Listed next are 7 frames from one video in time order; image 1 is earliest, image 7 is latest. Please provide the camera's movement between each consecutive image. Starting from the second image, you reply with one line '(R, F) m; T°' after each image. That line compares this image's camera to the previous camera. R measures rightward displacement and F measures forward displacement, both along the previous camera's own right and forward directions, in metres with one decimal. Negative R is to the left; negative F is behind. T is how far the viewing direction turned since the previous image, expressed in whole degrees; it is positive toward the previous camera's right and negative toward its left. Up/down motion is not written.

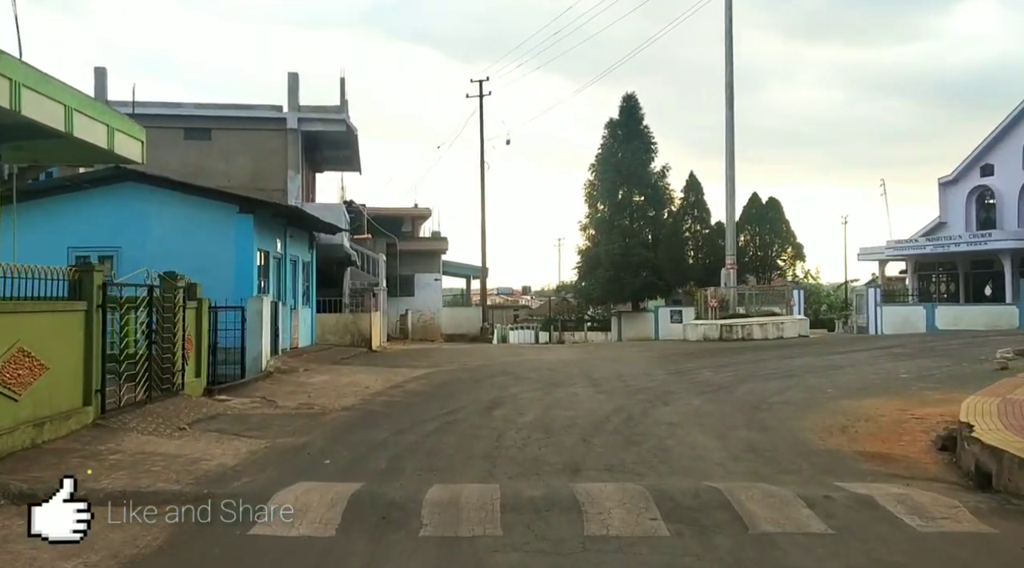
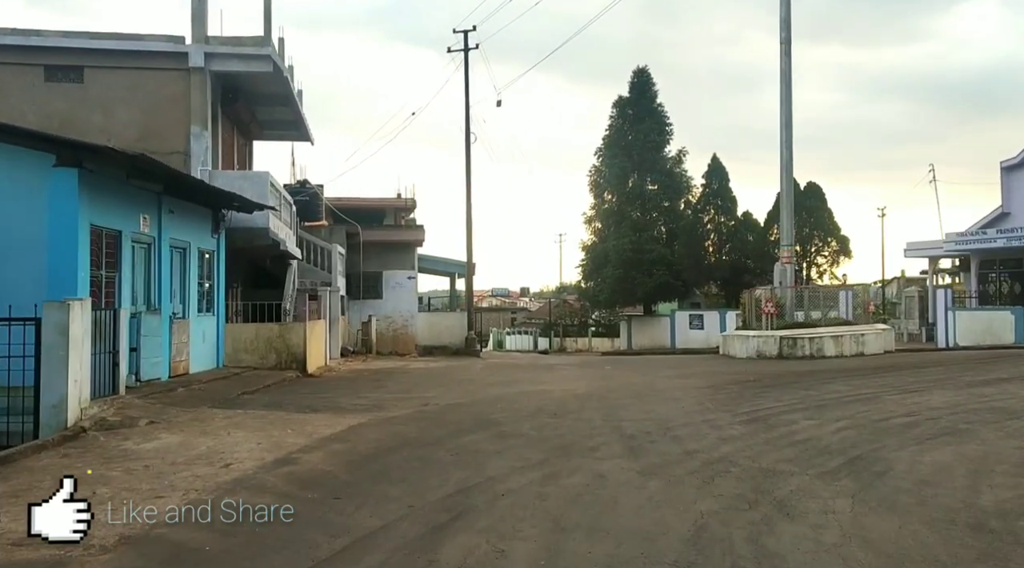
(+0.2, +7.5) m; 0°
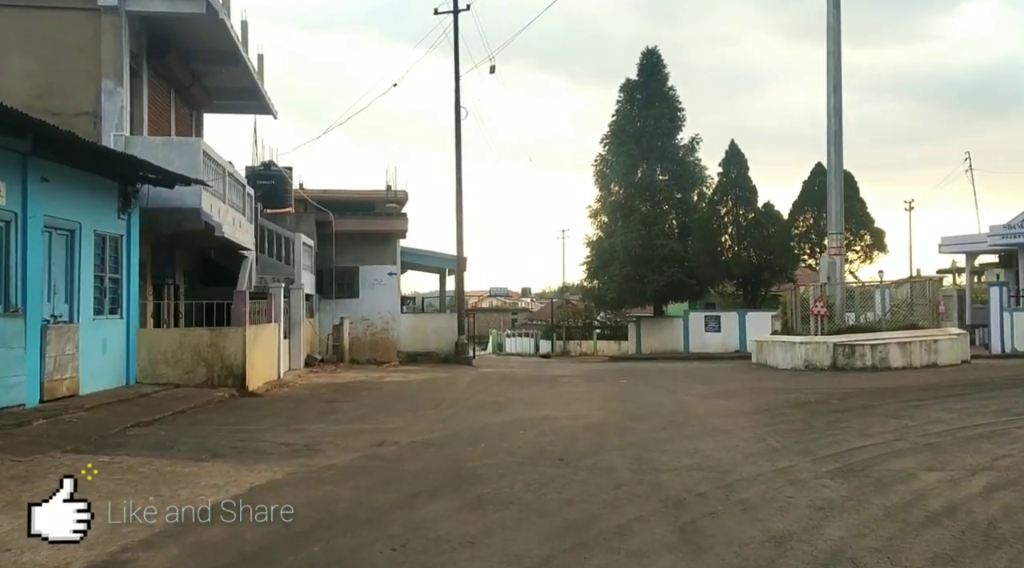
(+0.2, +4.0) m; 0°
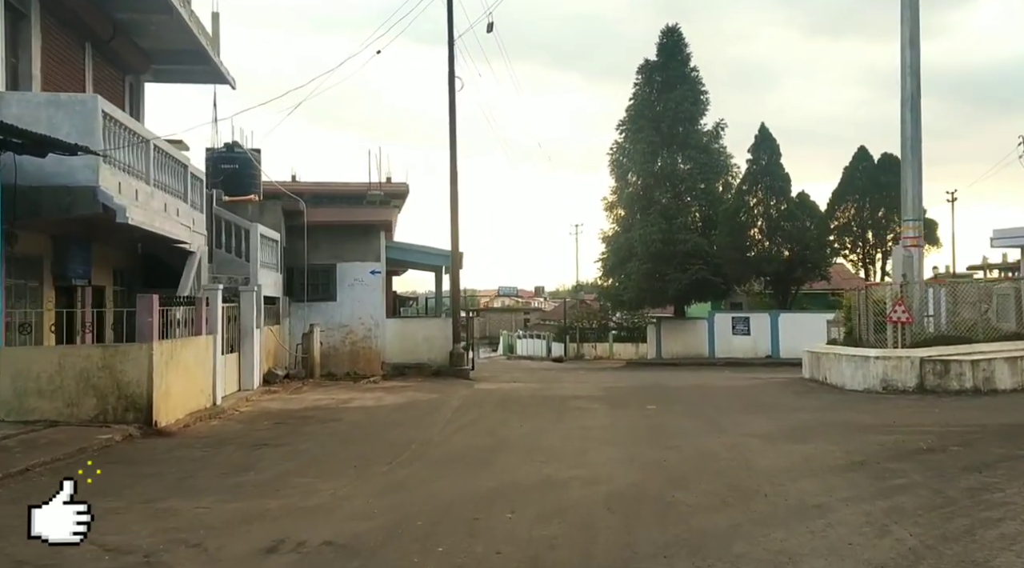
(+0.3, +3.9) m; -1°
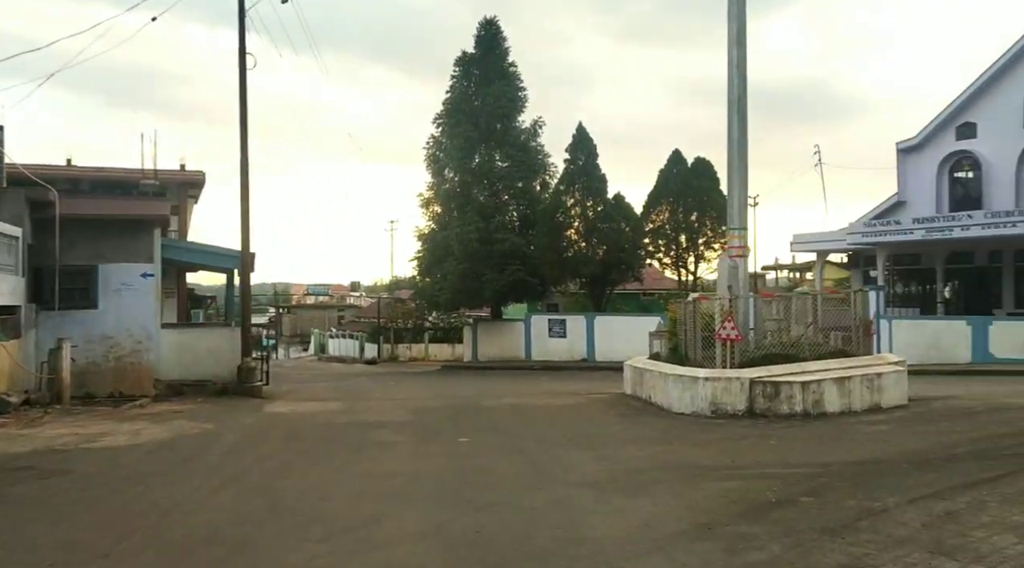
(+0.4, +2.0) m; +12°
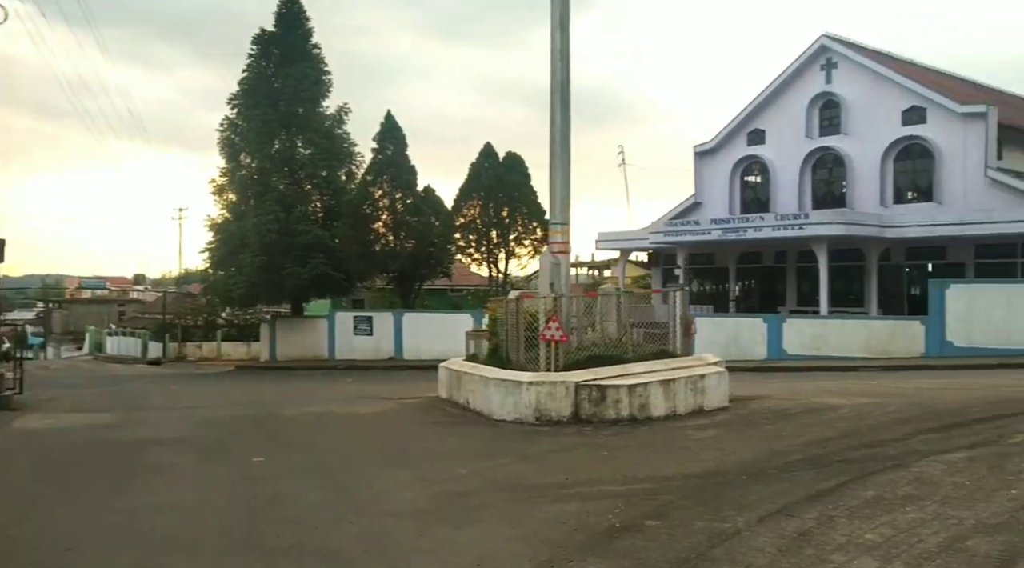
(-0.1, +1.3) m; +13°
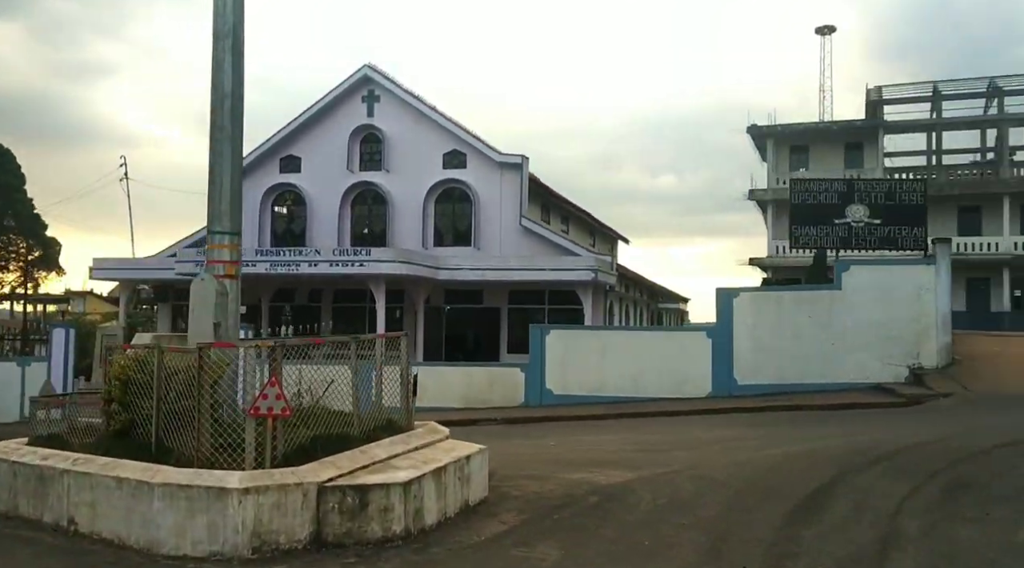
(-2.3, +5.3) m; +34°
